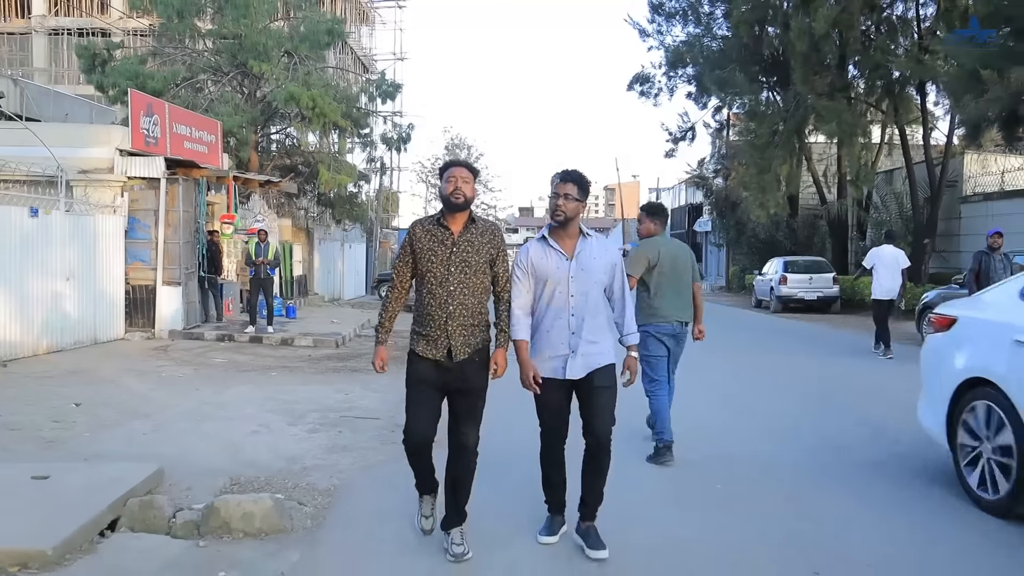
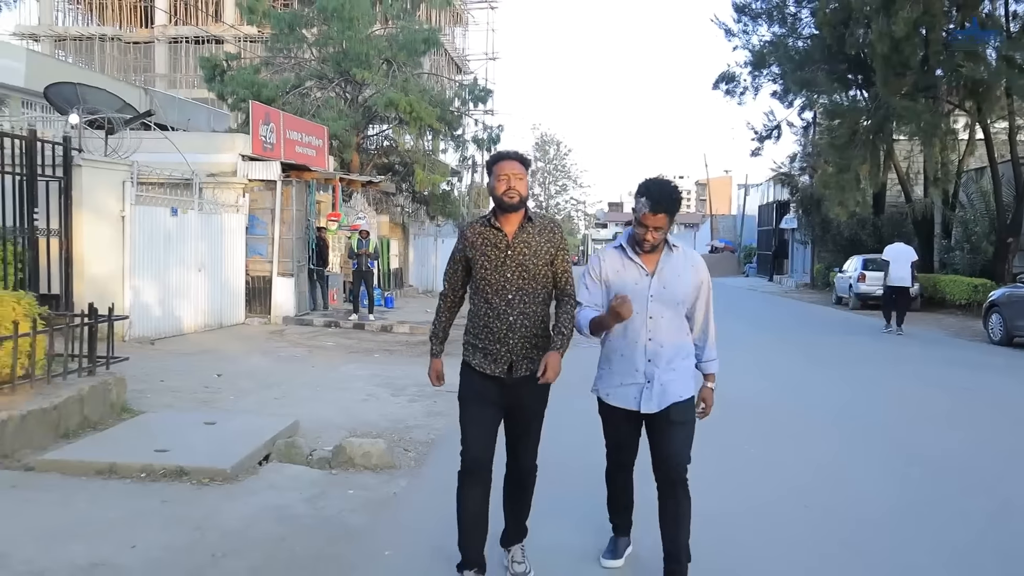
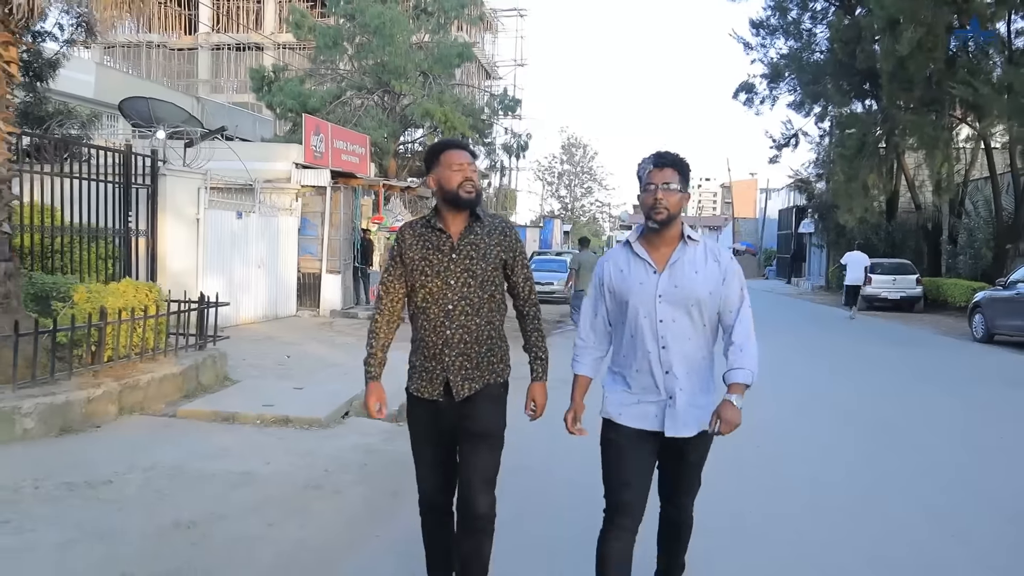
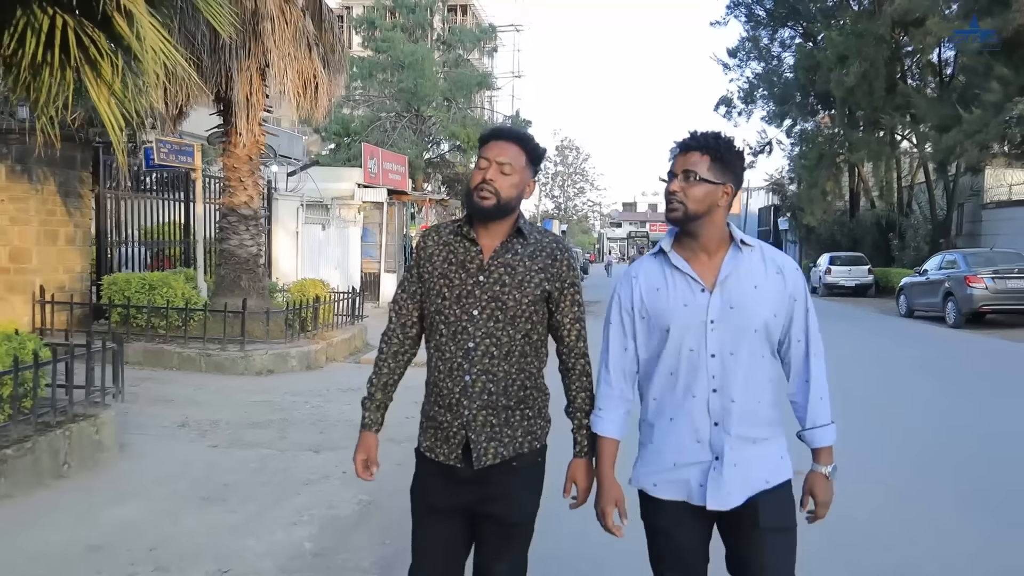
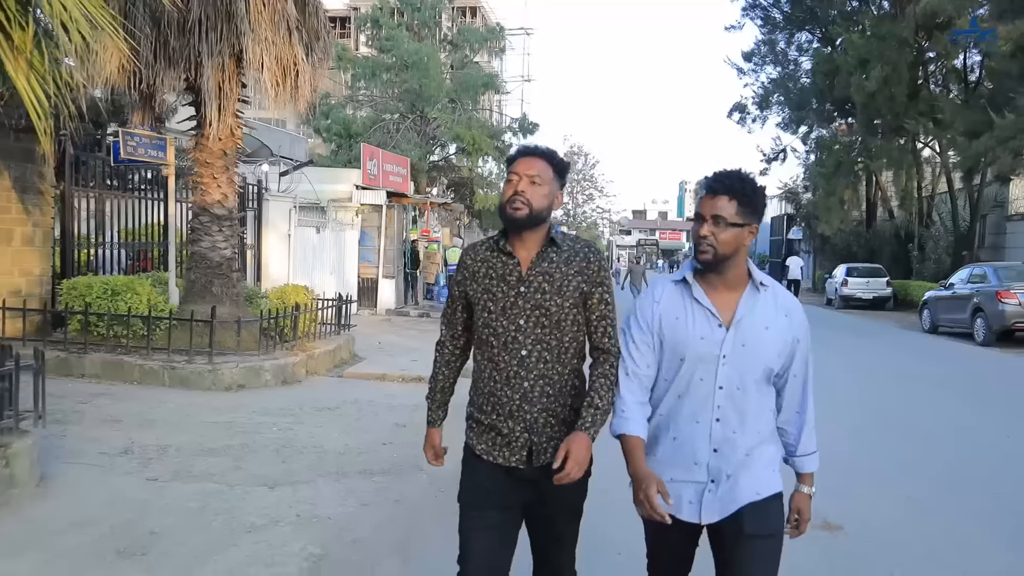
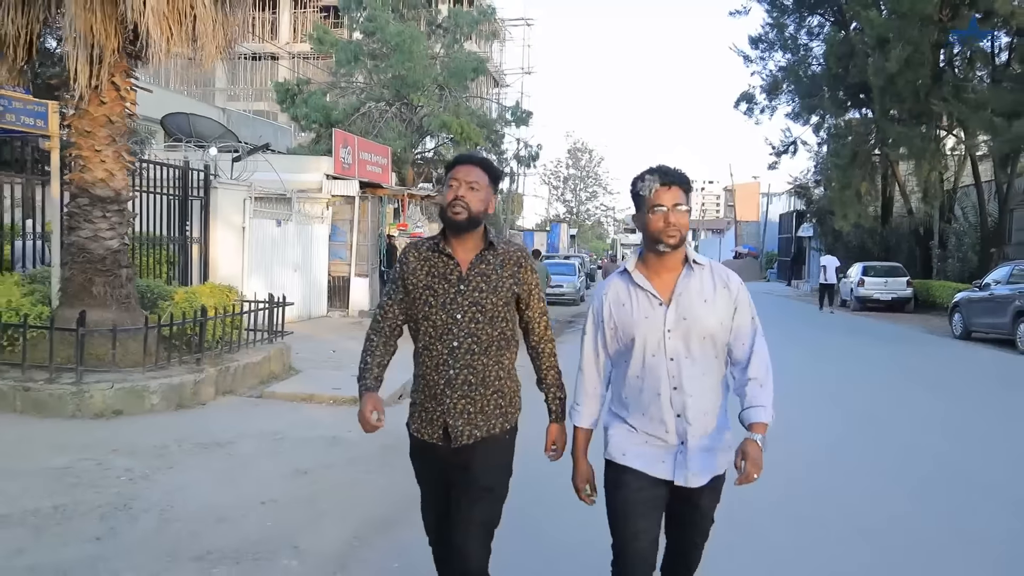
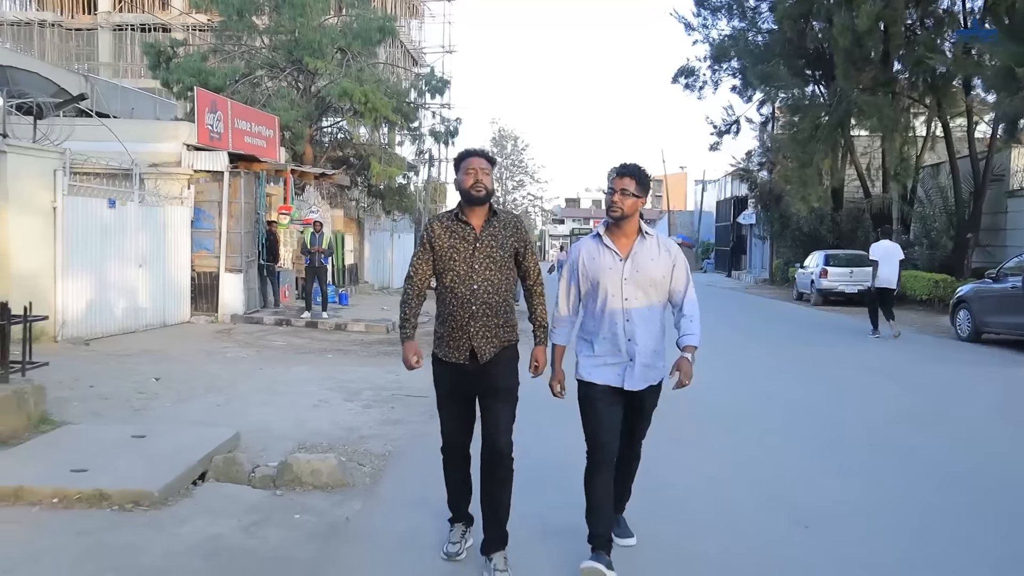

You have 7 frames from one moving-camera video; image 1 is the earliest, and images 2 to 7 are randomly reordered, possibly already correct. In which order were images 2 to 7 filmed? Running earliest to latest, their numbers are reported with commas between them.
7, 2, 3, 6, 5, 4
